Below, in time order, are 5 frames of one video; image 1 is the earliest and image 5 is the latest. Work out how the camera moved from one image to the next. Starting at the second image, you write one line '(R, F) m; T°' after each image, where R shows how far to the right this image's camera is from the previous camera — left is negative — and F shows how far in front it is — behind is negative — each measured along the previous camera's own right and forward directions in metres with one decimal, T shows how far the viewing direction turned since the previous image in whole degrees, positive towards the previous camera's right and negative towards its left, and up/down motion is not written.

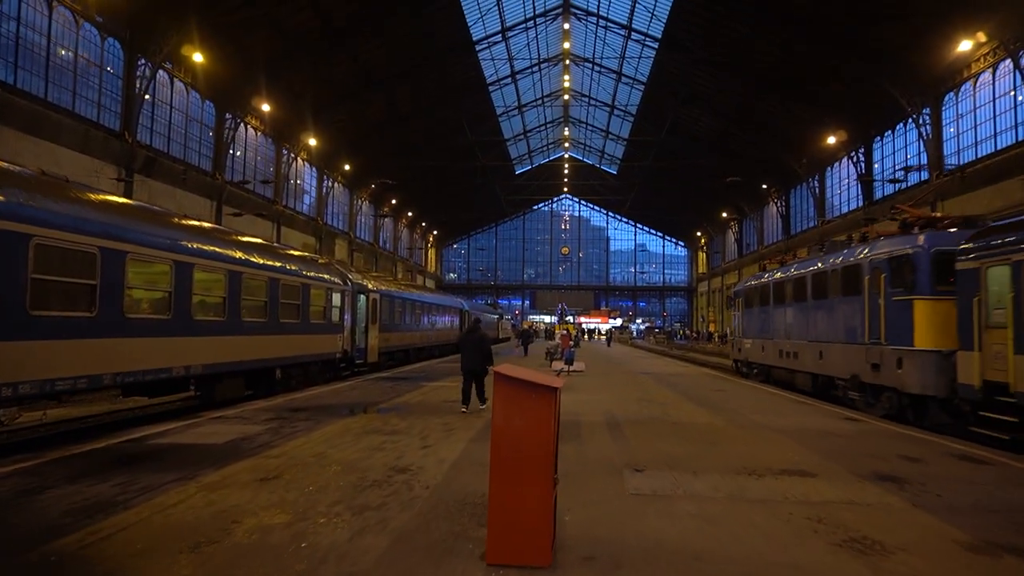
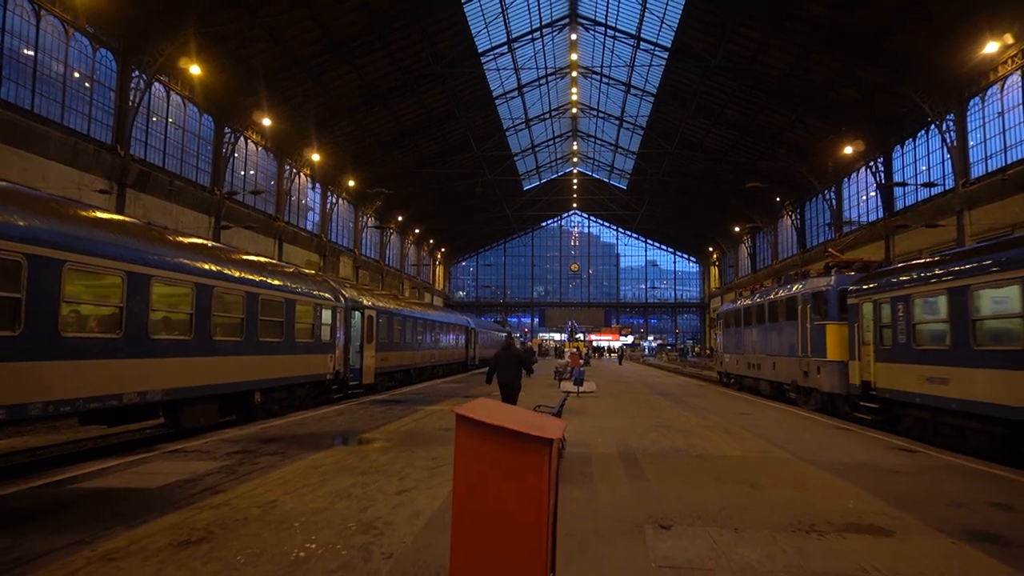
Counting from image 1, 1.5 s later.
(+0.1, +1.1) m; -1°
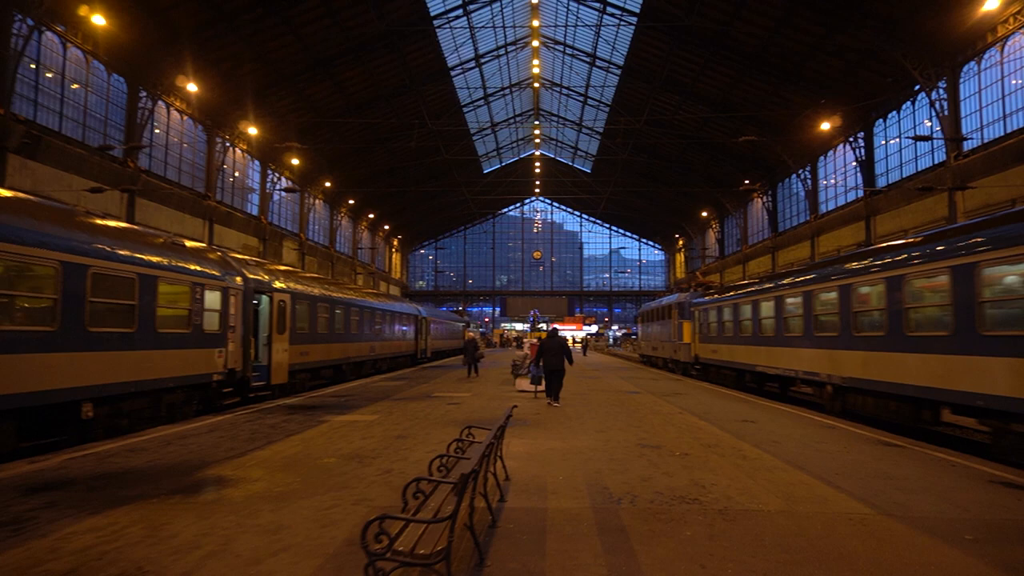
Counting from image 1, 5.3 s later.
(+0.4, +2.9) m; +3°
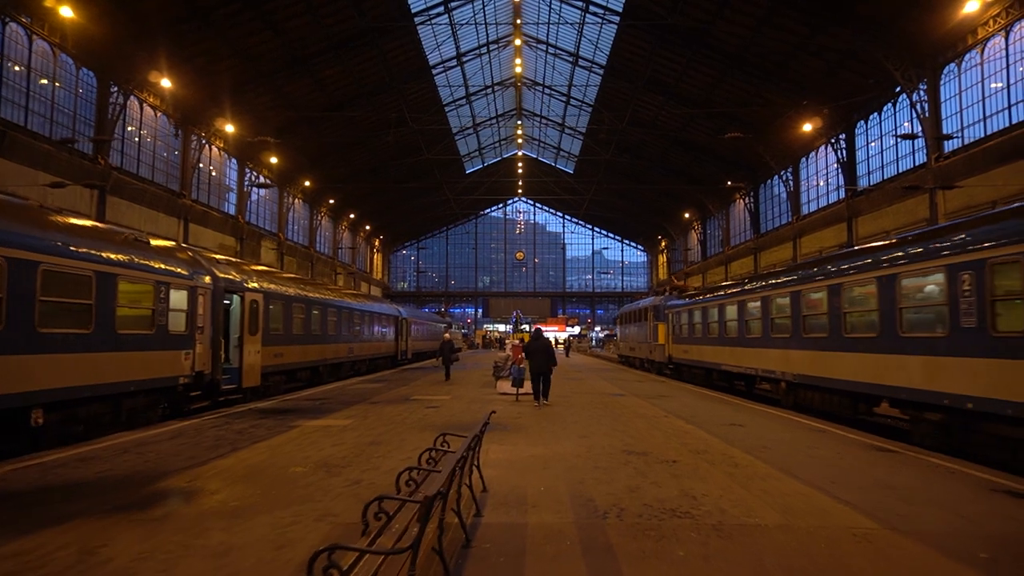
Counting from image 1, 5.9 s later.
(0.0, +0.4) m; +2°
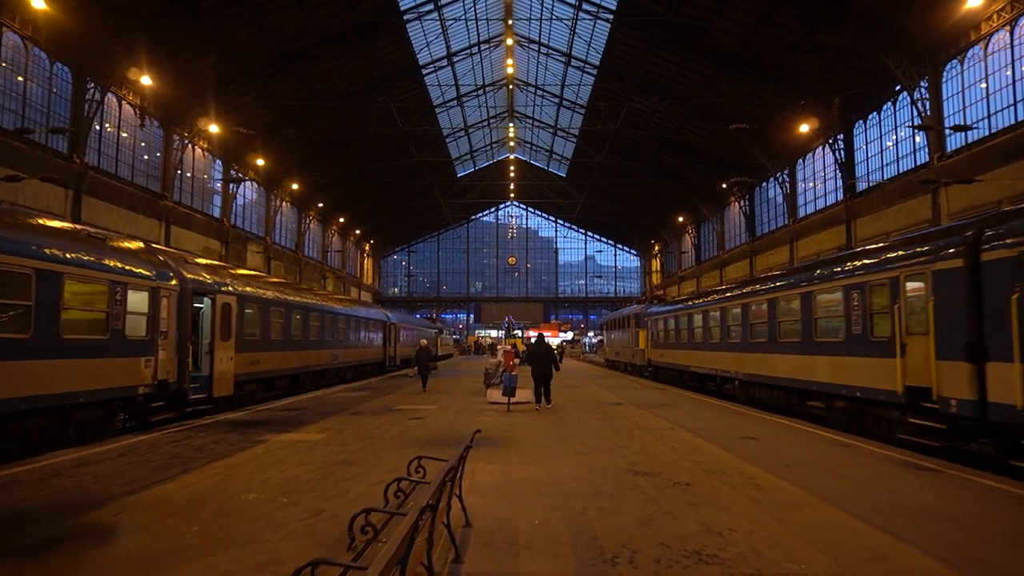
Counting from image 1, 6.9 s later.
(0.0, +0.8) m; +1°
